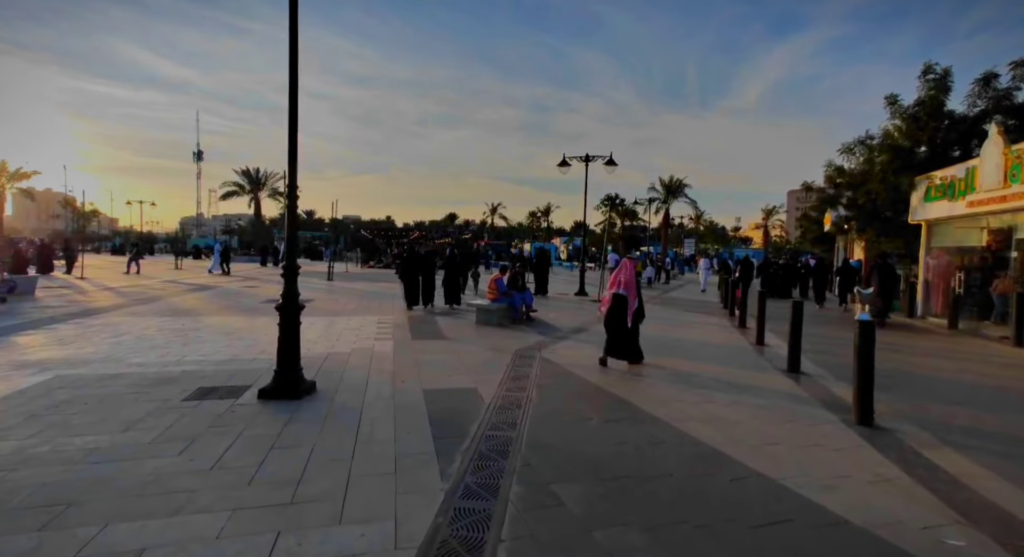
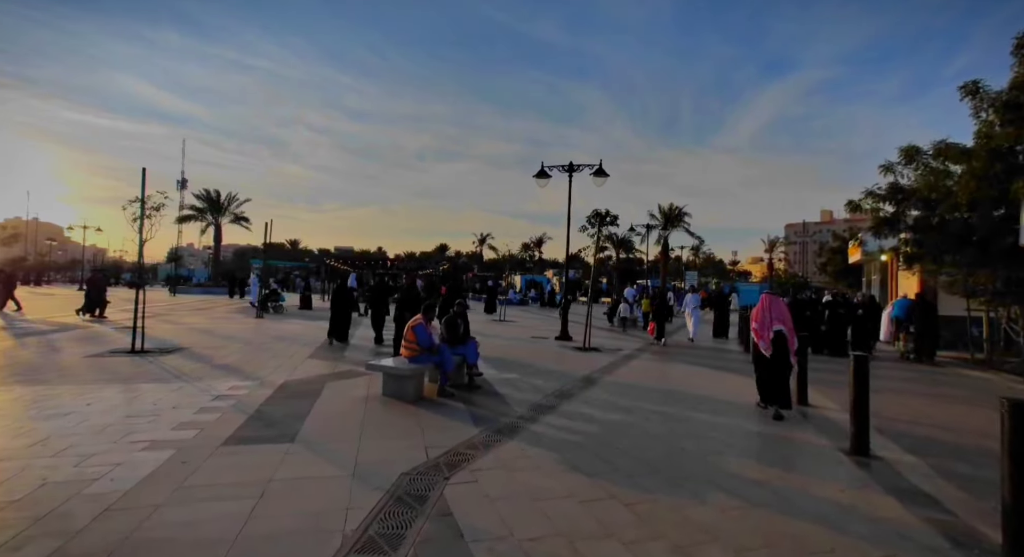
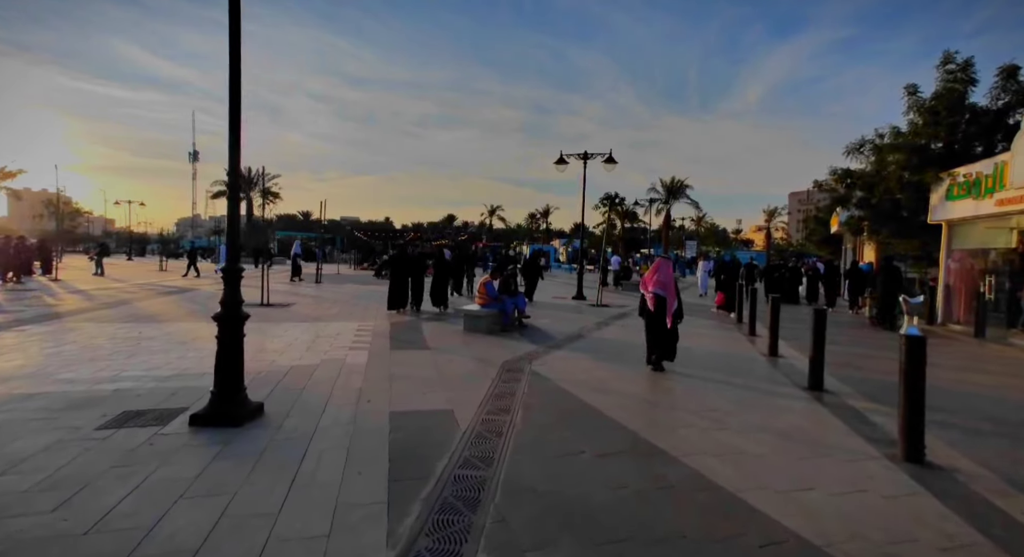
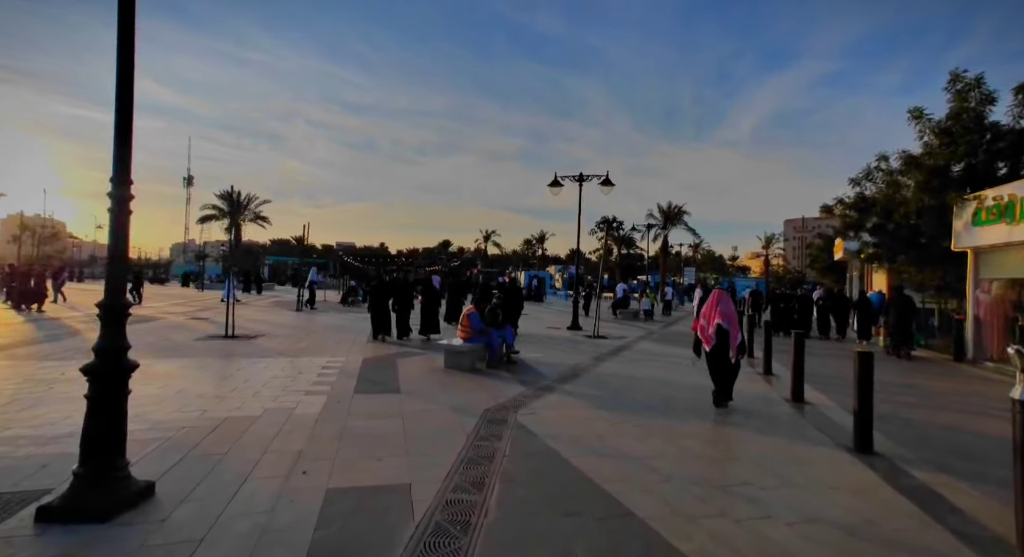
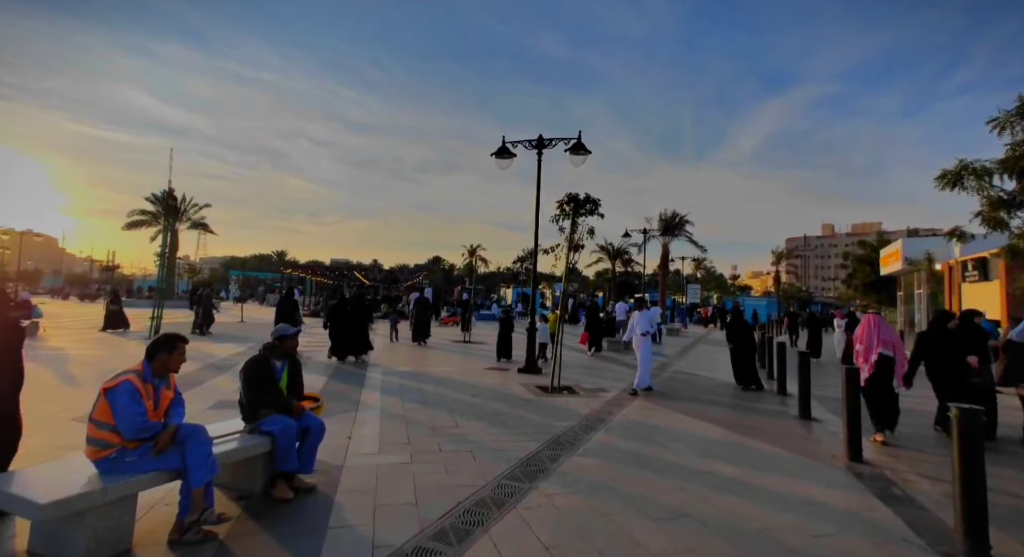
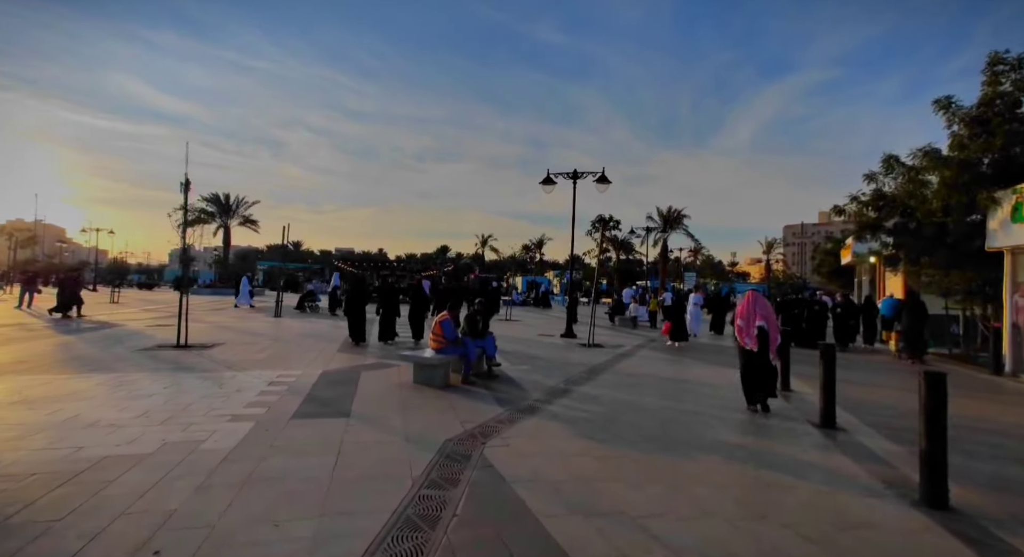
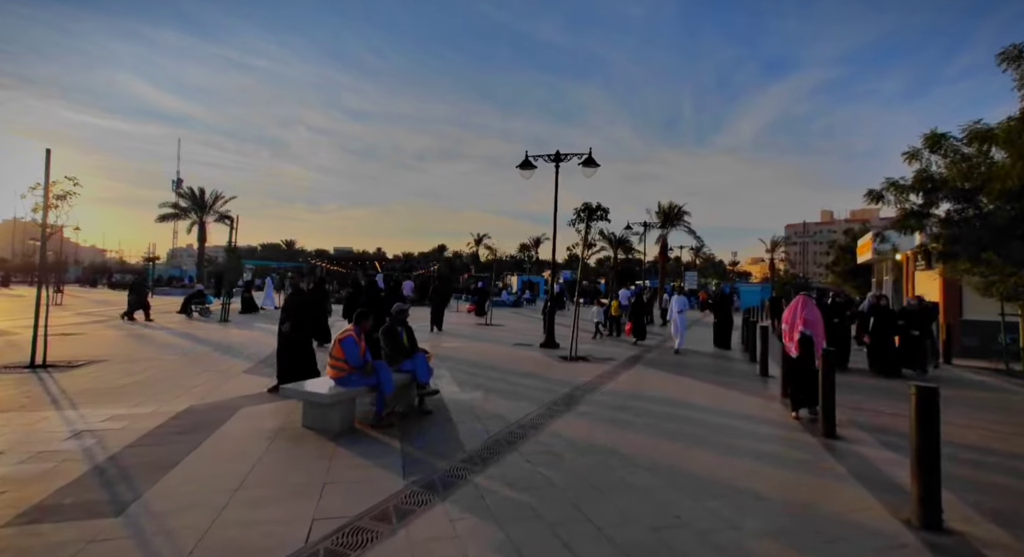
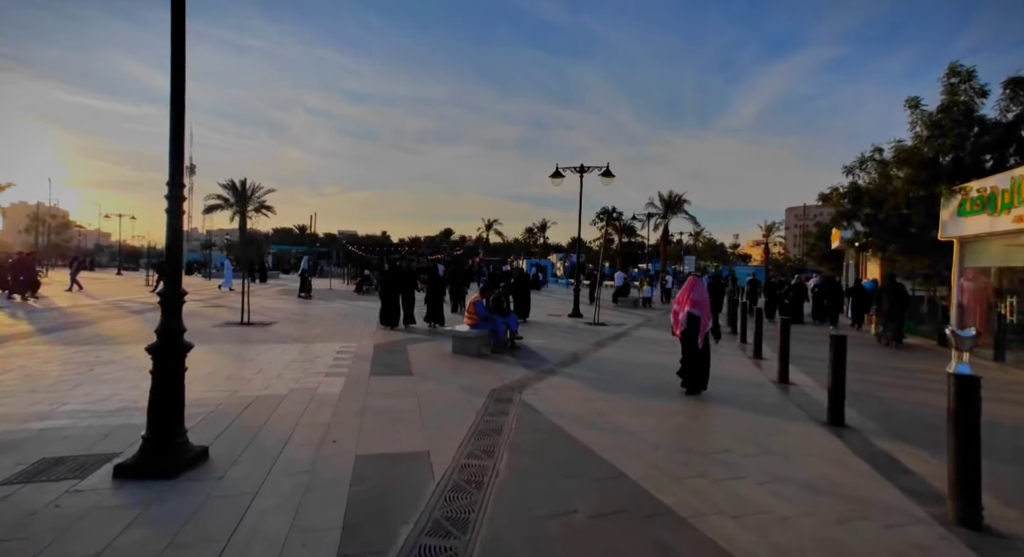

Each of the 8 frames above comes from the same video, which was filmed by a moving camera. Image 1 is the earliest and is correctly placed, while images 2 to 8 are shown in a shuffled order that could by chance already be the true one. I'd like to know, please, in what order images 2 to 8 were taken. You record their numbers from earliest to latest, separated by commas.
3, 8, 4, 6, 2, 7, 5
